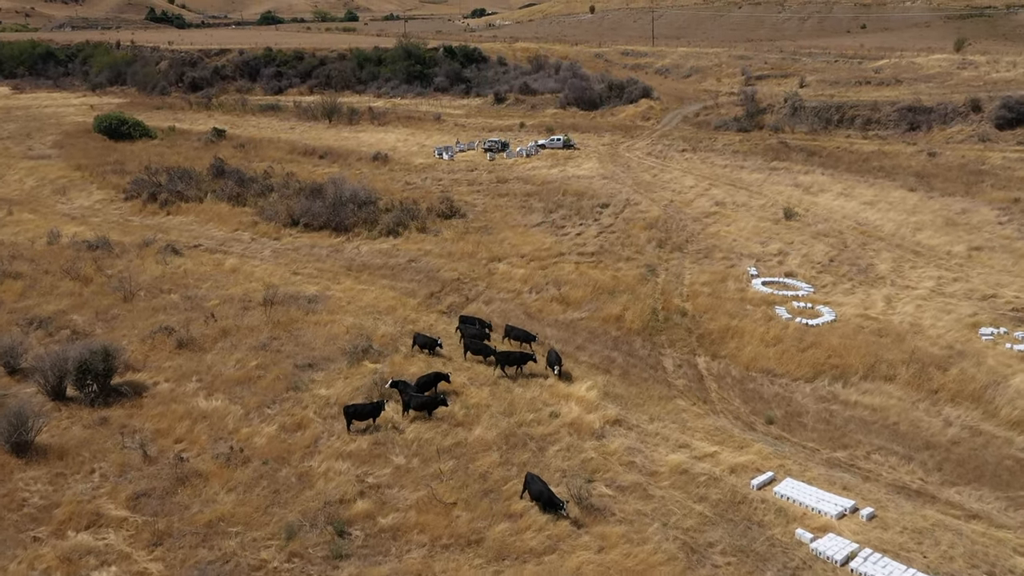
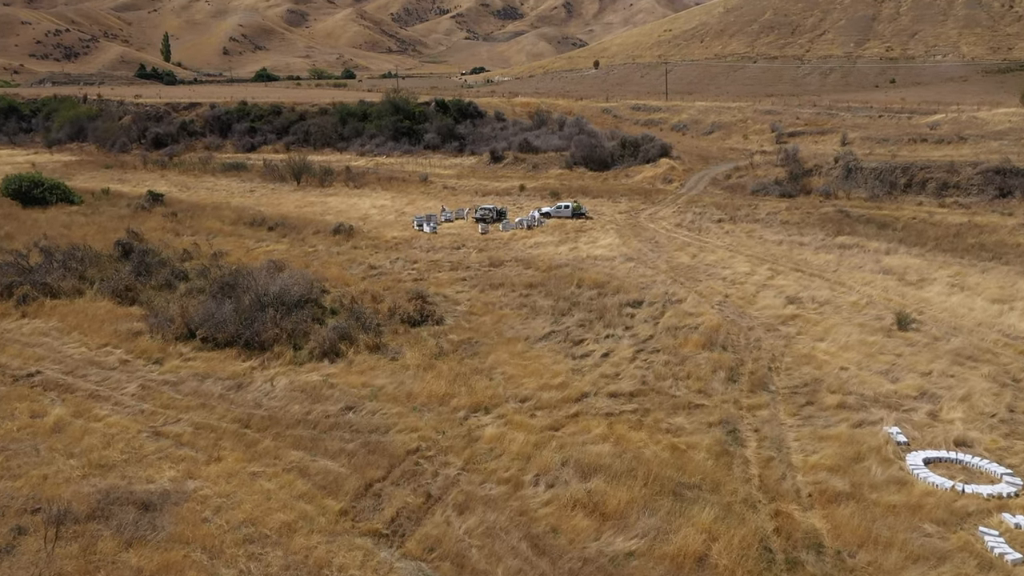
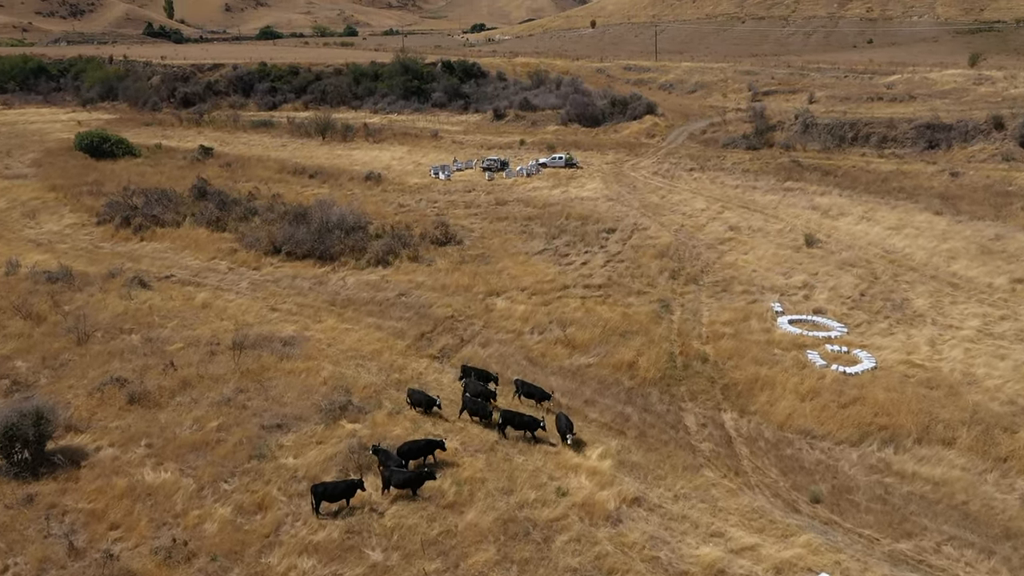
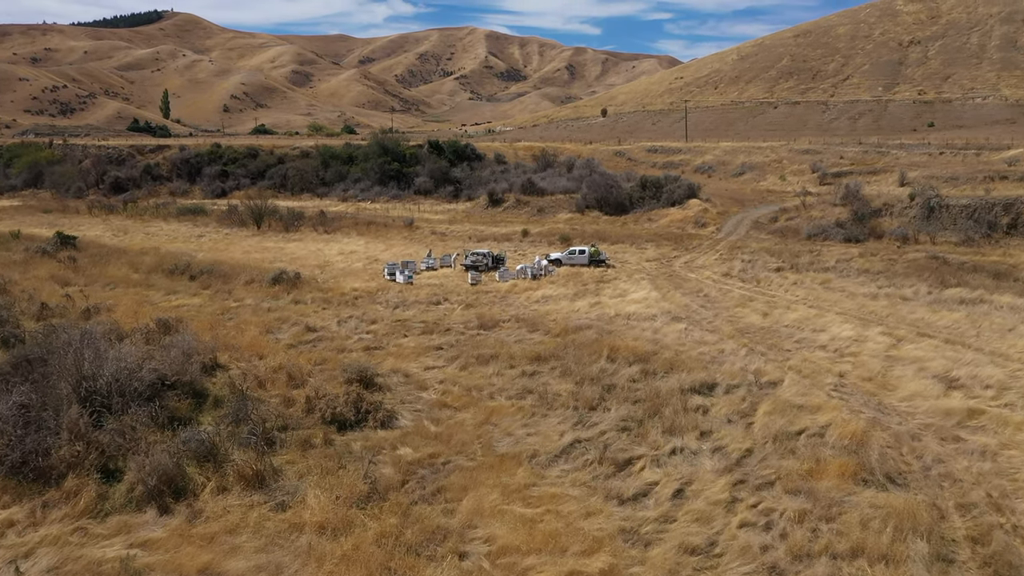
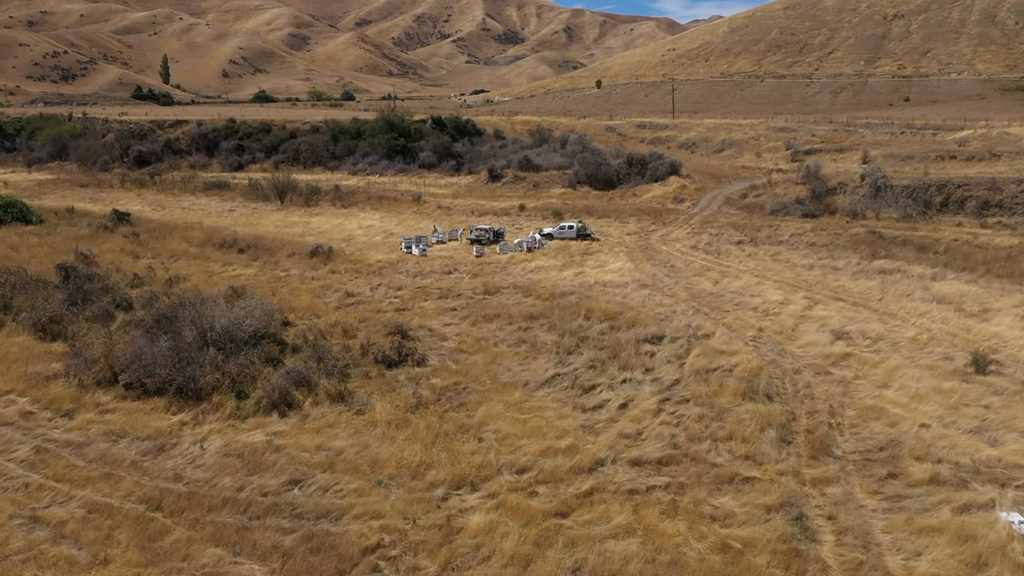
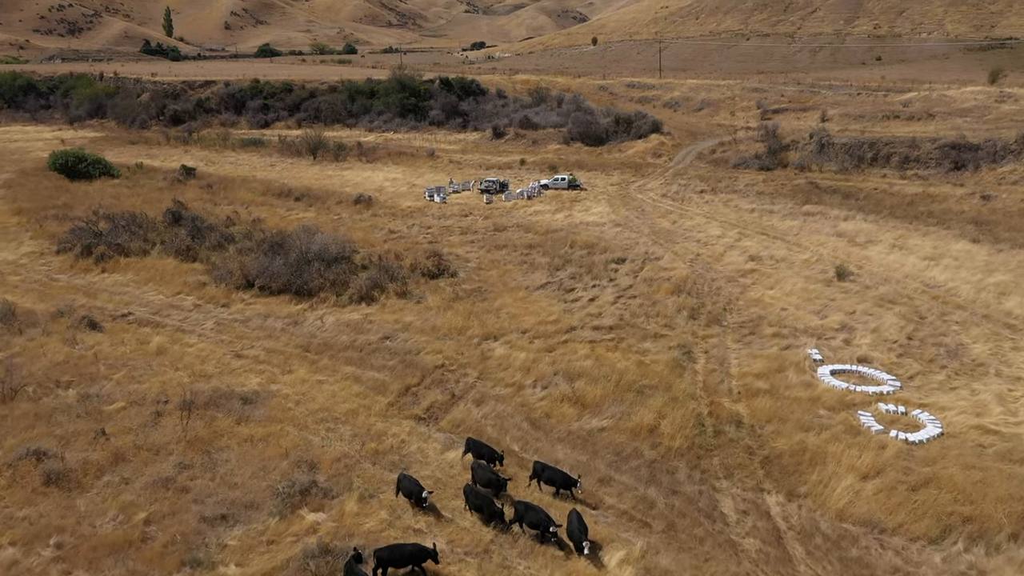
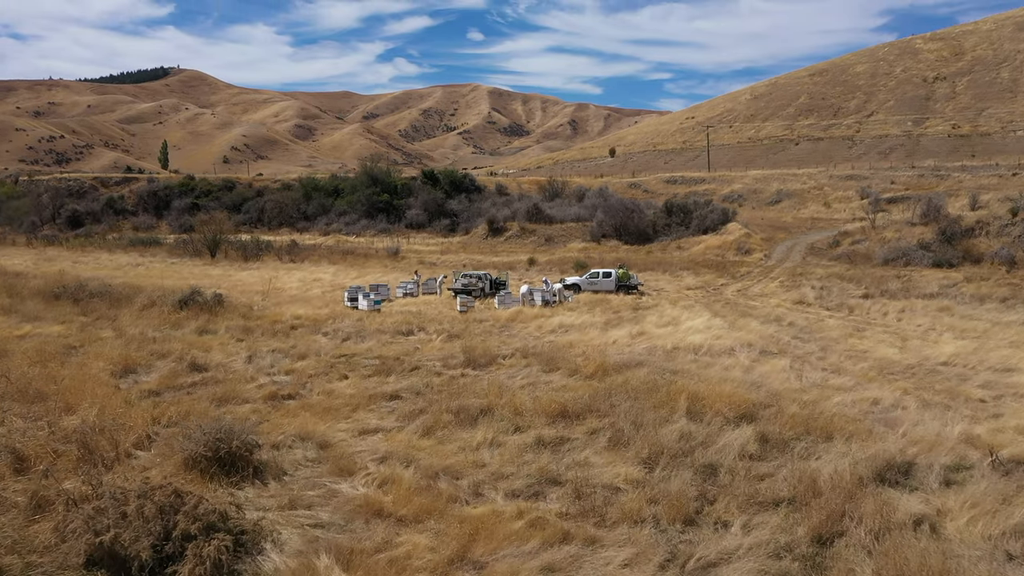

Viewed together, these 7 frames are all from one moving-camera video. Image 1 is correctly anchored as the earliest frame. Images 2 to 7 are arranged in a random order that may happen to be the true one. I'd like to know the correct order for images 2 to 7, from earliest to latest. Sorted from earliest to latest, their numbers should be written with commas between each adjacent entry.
3, 6, 2, 5, 4, 7
